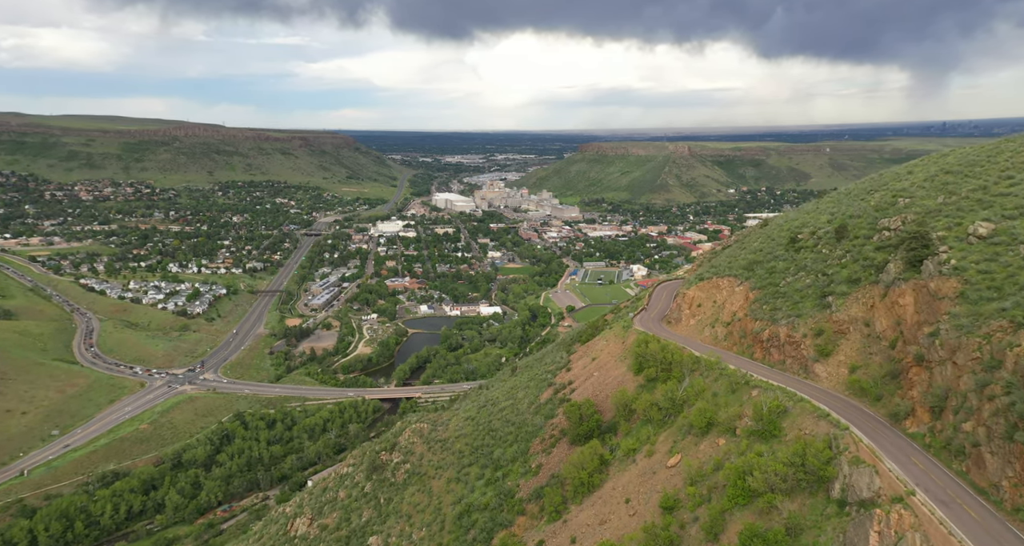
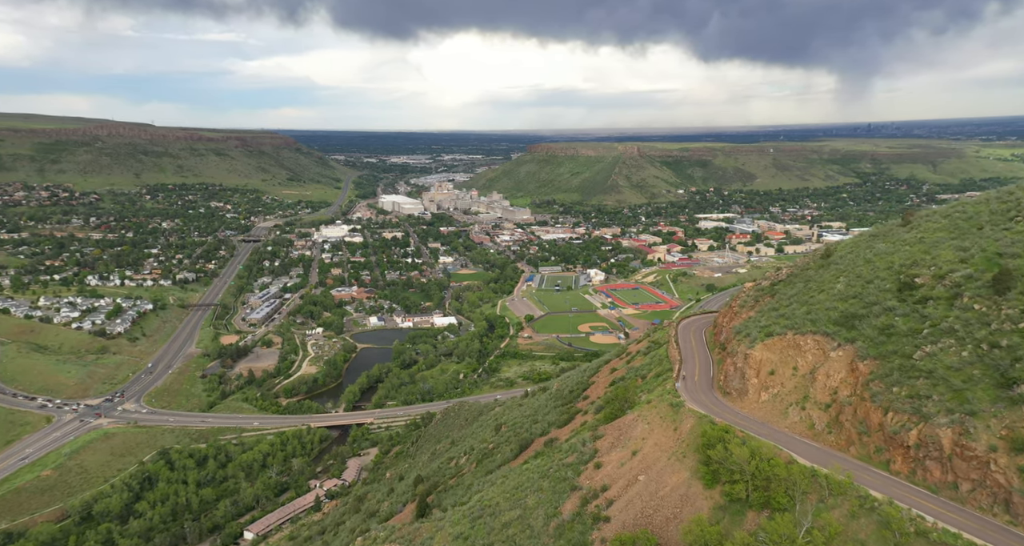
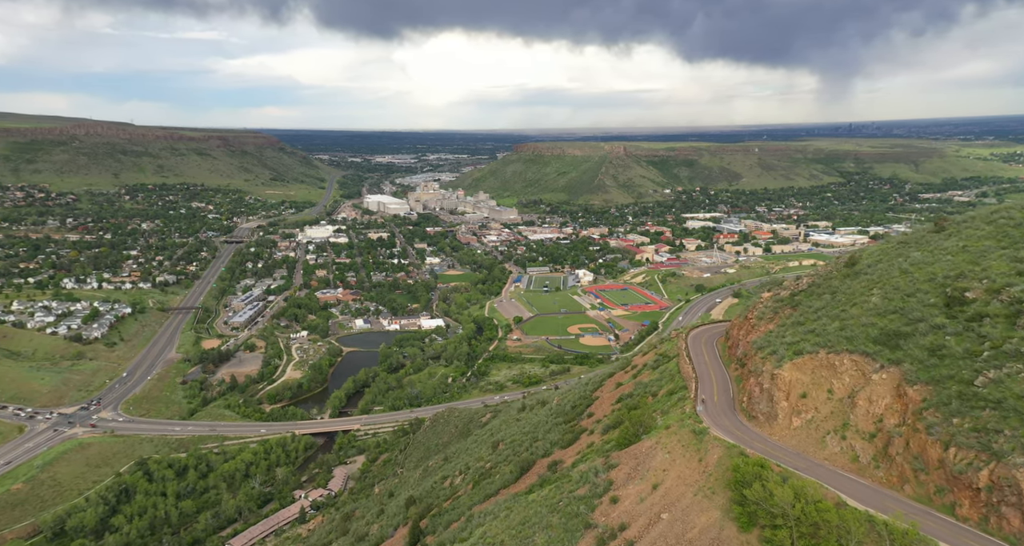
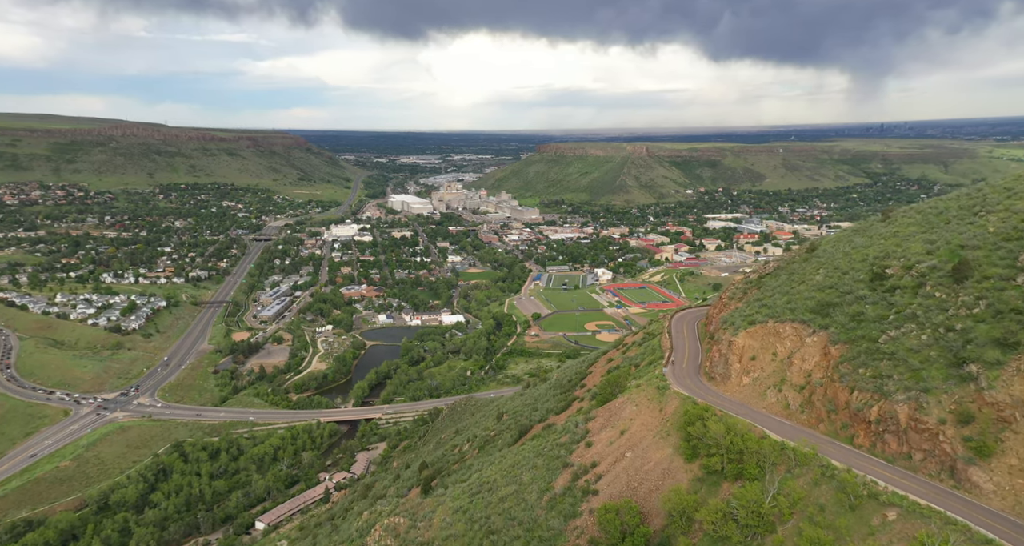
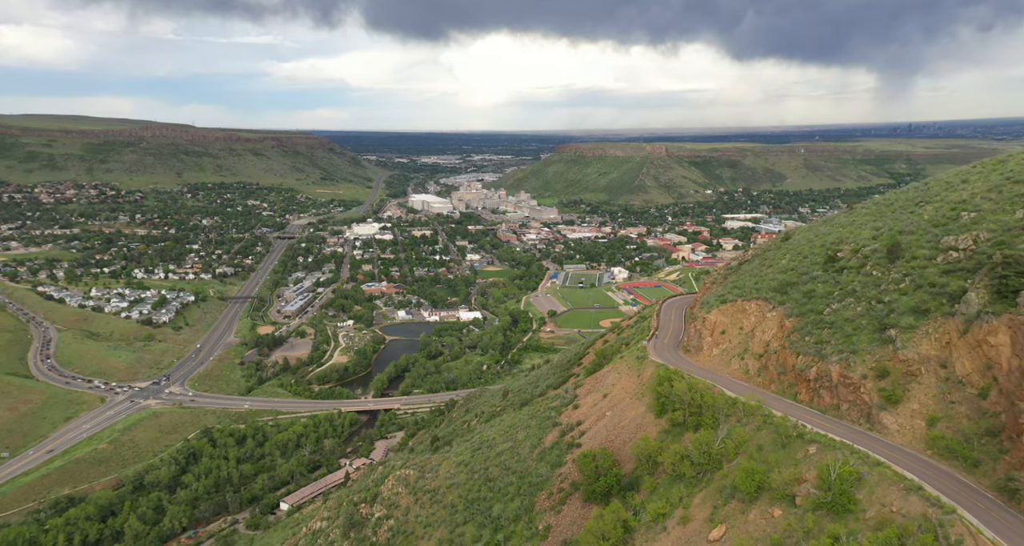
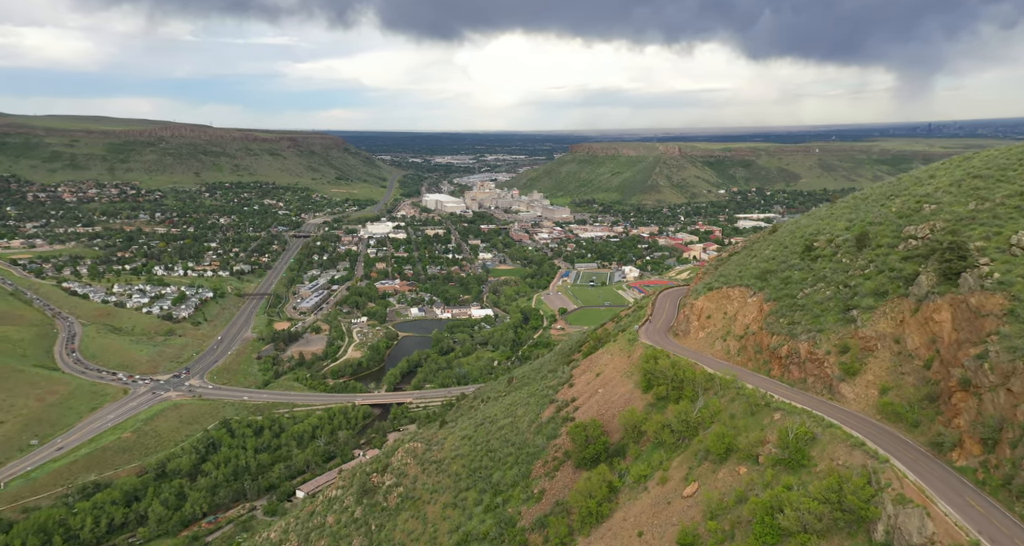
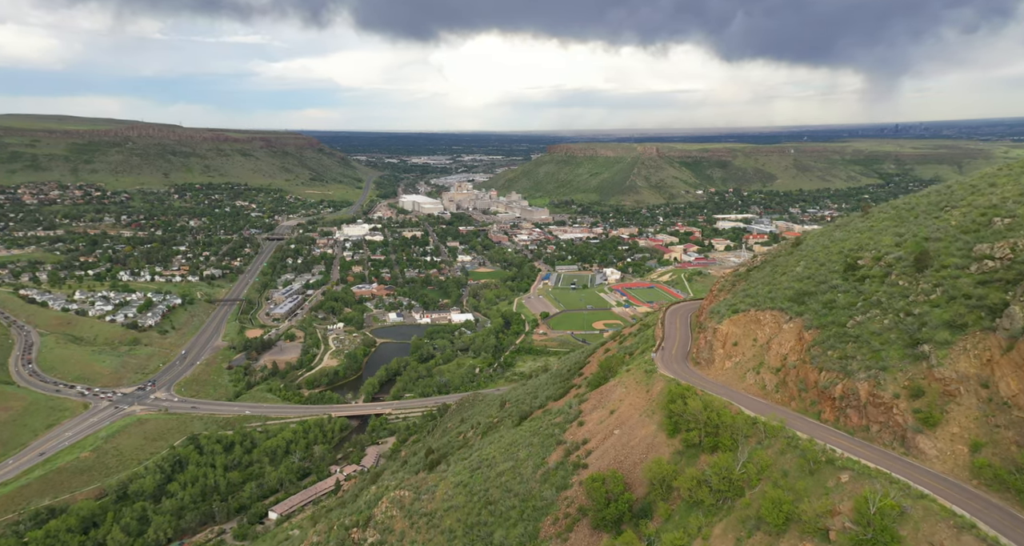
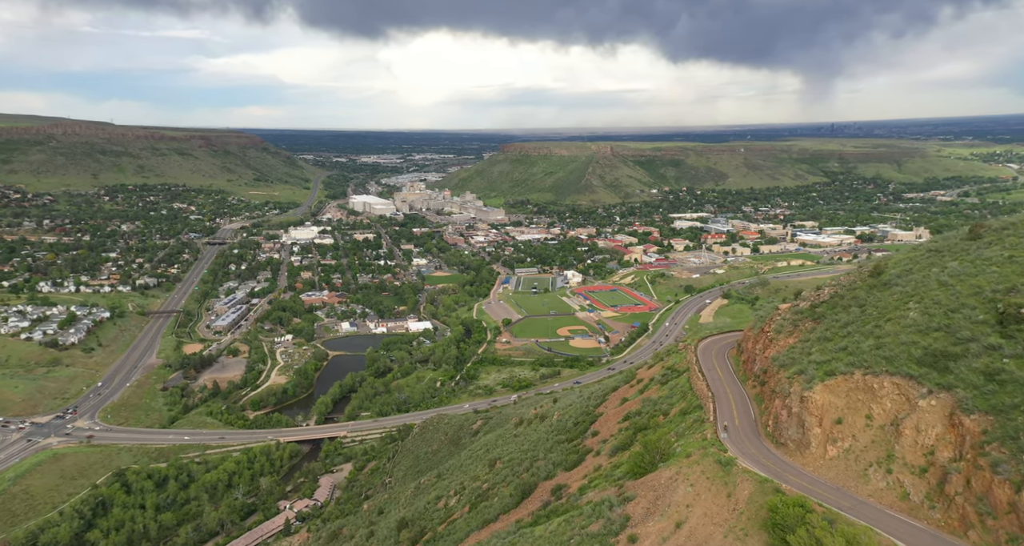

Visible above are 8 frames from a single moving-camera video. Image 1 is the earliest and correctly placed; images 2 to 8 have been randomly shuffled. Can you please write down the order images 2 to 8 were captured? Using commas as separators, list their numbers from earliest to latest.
6, 5, 7, 4, 2, 3, 8
